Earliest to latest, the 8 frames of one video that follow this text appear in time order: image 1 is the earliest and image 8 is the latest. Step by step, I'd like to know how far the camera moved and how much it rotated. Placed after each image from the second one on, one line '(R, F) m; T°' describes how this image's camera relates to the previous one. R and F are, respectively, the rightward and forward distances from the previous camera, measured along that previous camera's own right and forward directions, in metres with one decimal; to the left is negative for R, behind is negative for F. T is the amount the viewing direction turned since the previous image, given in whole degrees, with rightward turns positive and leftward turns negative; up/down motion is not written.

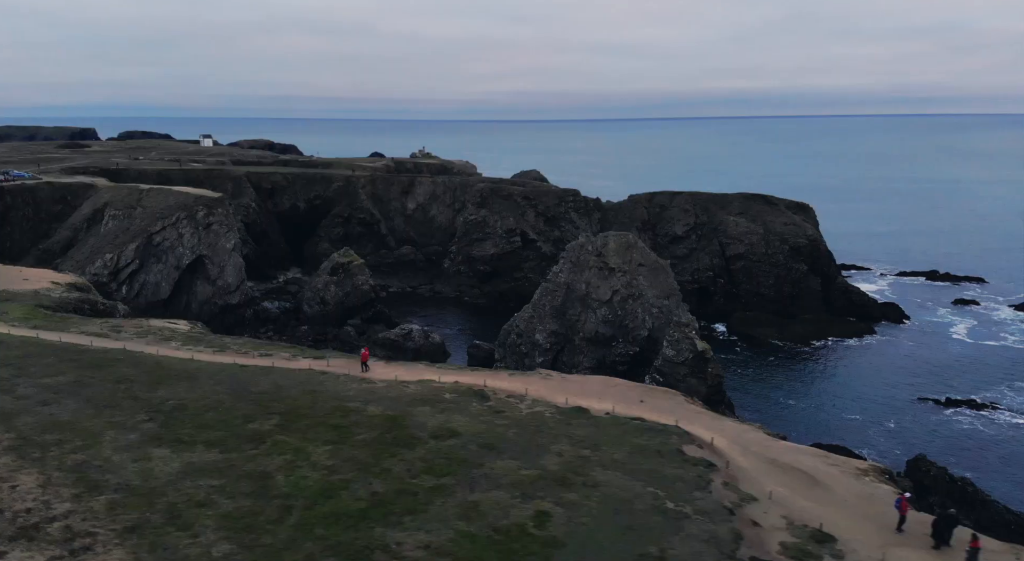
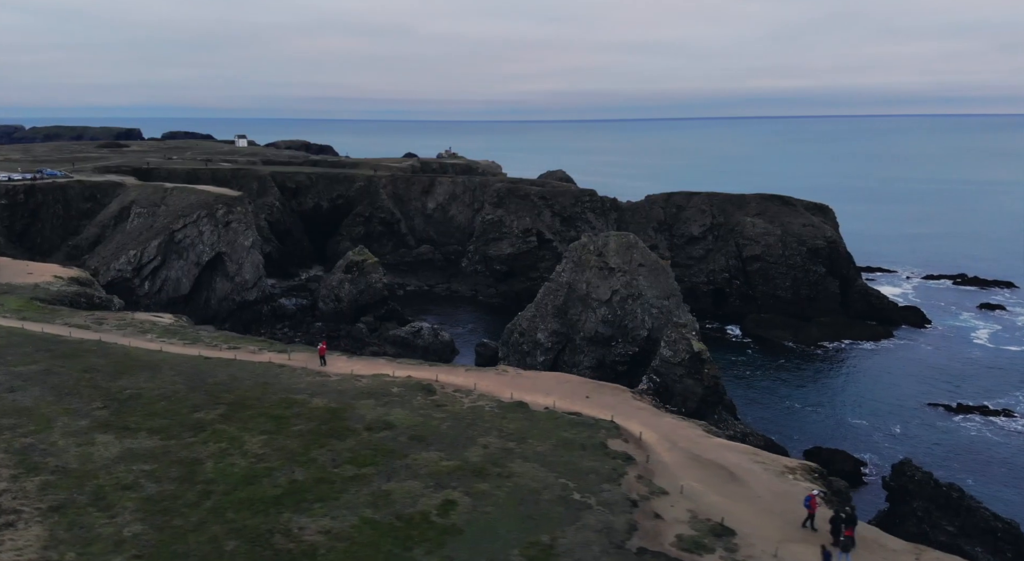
(+3.9, -0.4) m; -3°
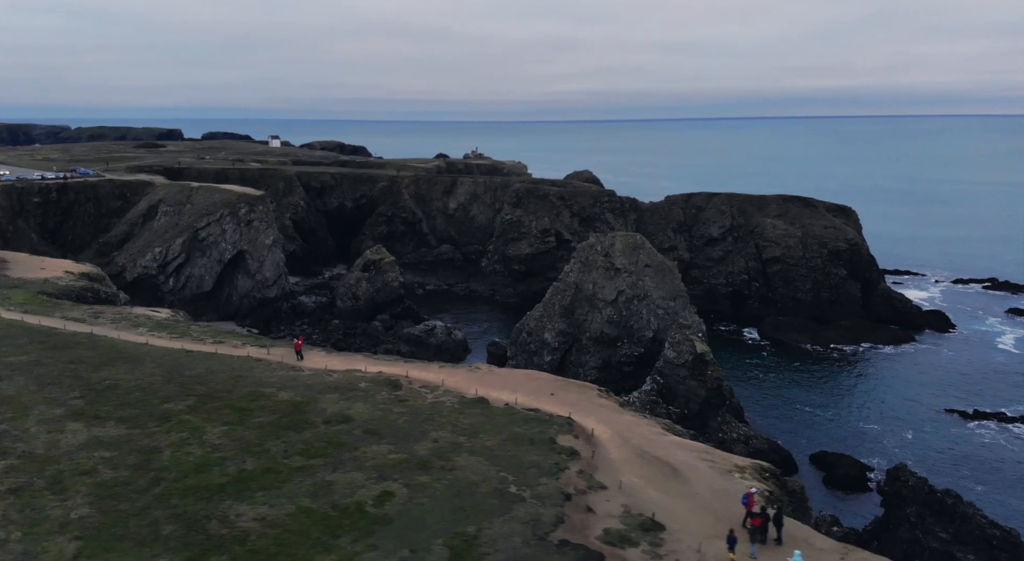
(+3.0, -0.4) m; -3°
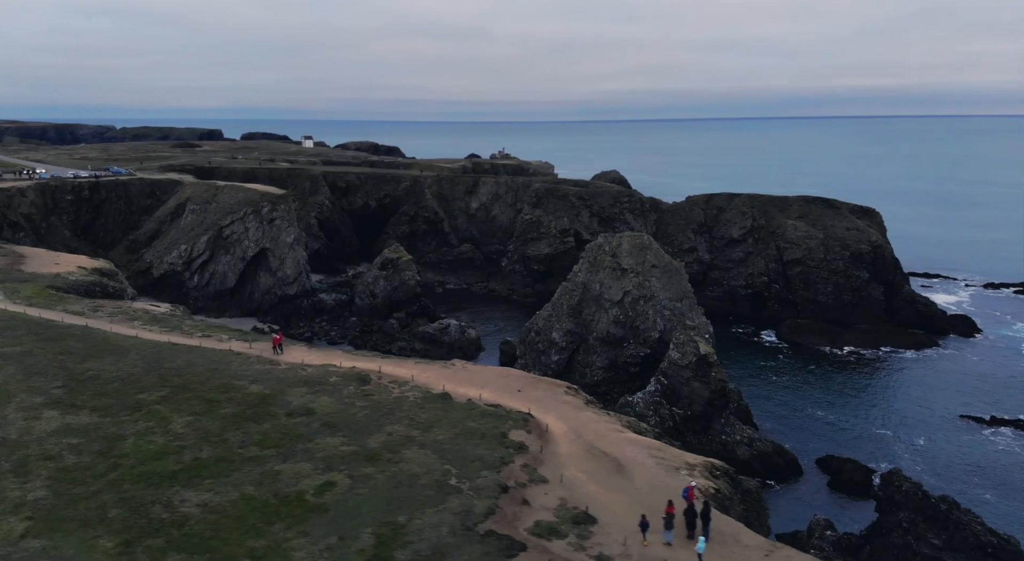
(+3.0, -0.4) m; -3°
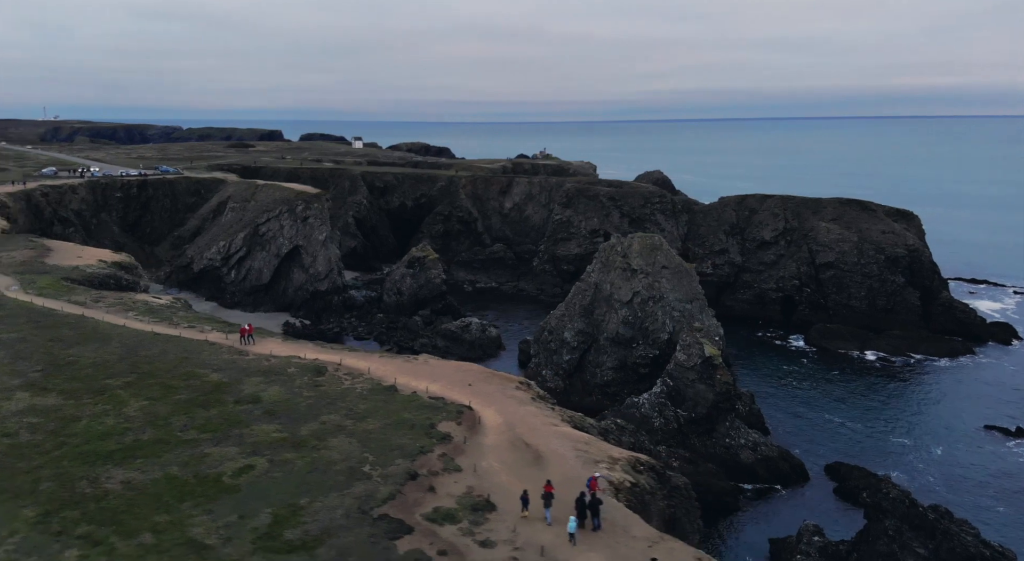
(+4.7, -0.6) m; -4°
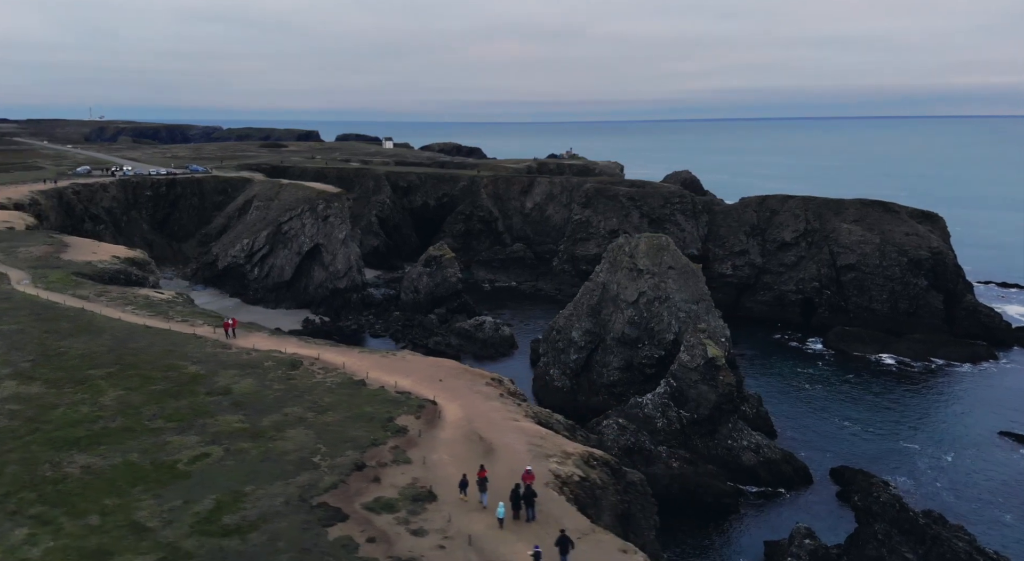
(+3.0, -0.5) m; -3°
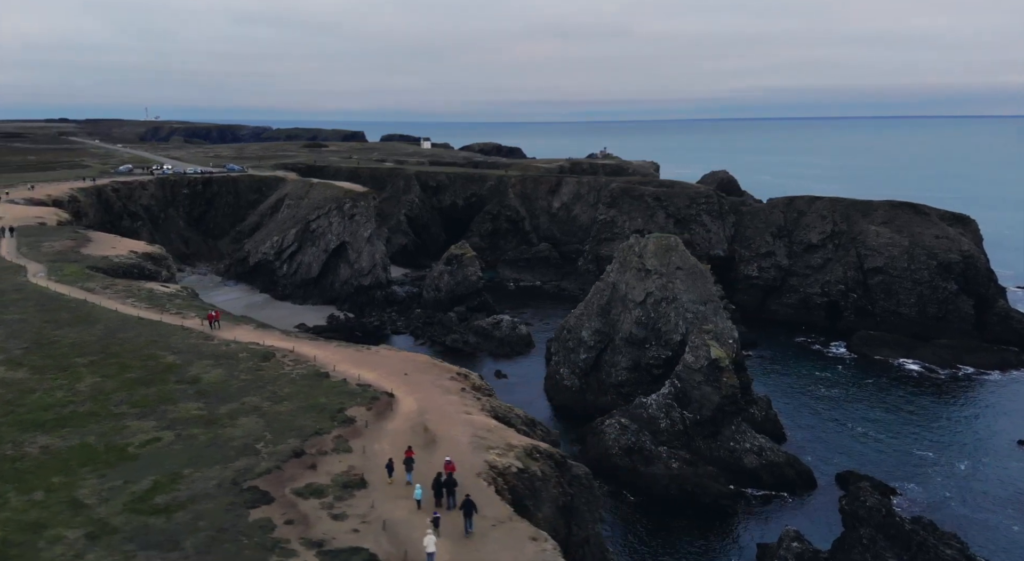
(+3.9, -0.6) m; -3°
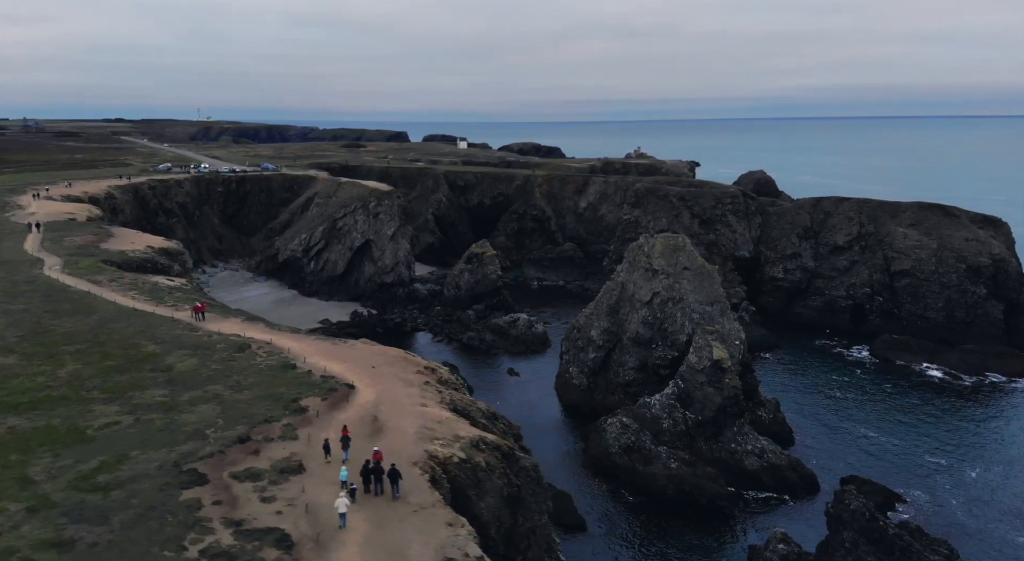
(+3.9, -0.6) m; -3°
